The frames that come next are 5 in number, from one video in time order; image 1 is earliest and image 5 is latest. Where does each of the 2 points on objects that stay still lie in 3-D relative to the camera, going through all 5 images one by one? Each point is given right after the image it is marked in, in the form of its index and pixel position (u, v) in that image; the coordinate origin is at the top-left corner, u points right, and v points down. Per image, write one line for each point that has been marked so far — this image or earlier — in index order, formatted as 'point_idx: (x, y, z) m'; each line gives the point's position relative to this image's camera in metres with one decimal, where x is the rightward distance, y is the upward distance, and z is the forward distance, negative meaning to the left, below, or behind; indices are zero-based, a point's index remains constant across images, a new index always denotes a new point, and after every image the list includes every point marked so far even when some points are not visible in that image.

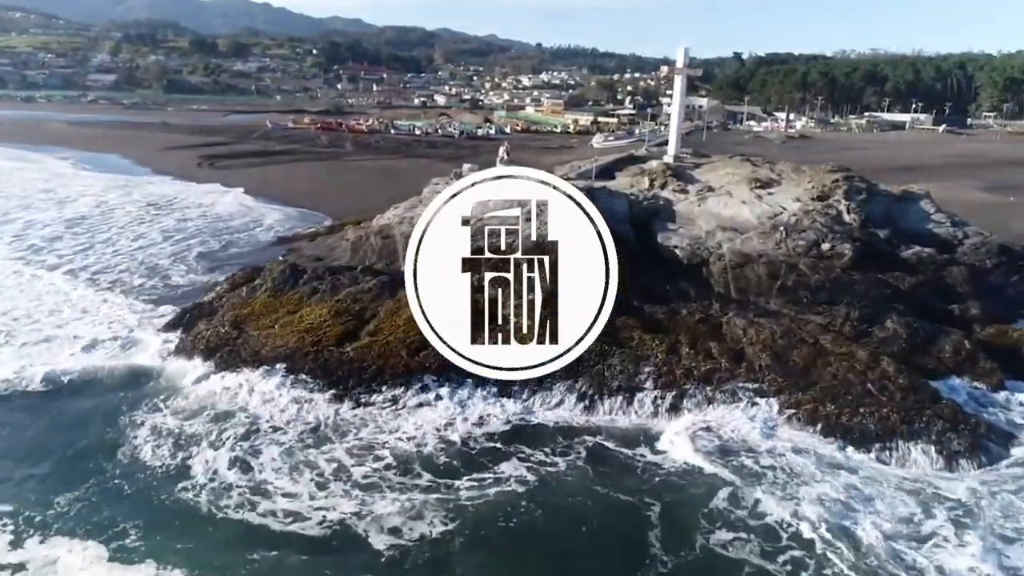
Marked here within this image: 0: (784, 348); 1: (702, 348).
0: (+5.3, -1.2, +17.6) m
1: (+3.8, -1.2, +17.8) m
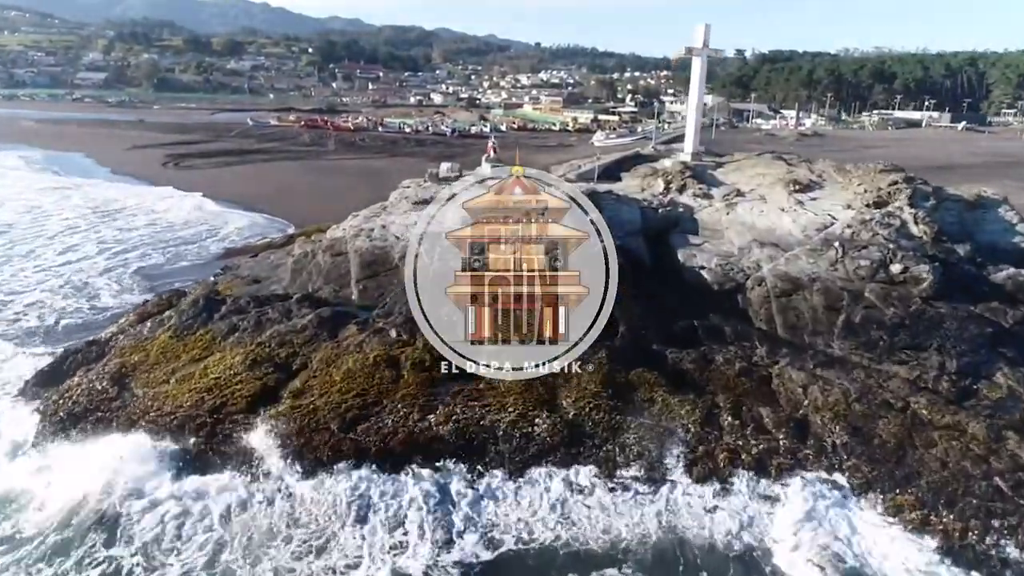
0: (+5.0, -1.8, +12.6) m
1: (+3.4, -1.8, +12.9) m
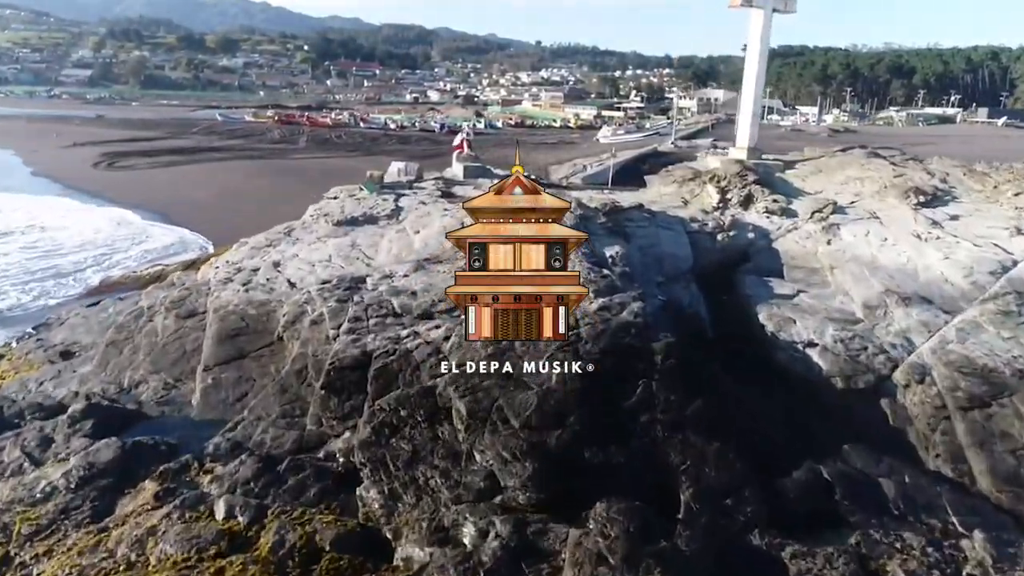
0: (+4.5, -2.9, +4.8) m
1: (+3.0, -2.9, +5.0) m
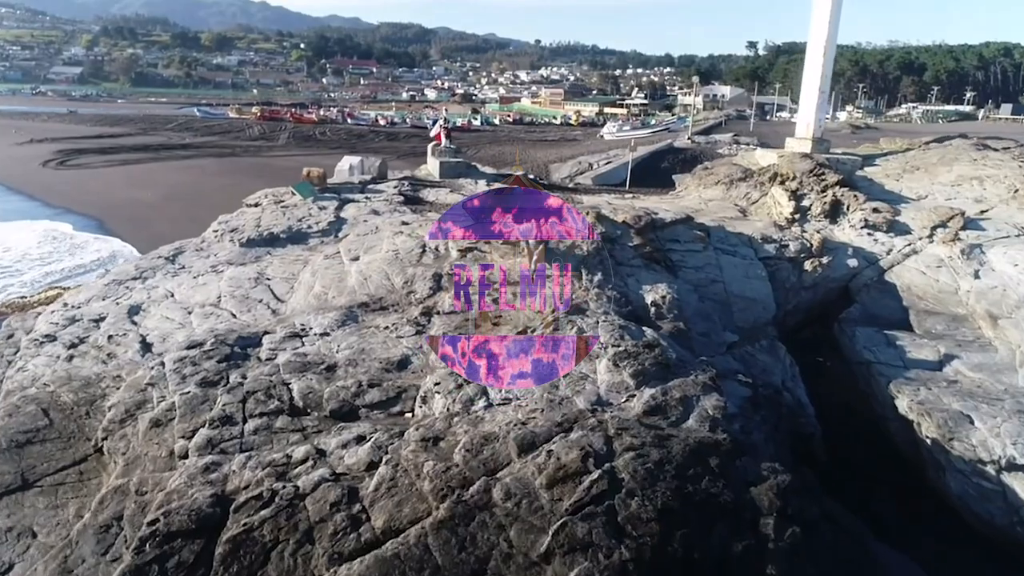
0: (+4.4, -3.5, +0.3) m
1: (+2.9, -3.5, +0.5) m
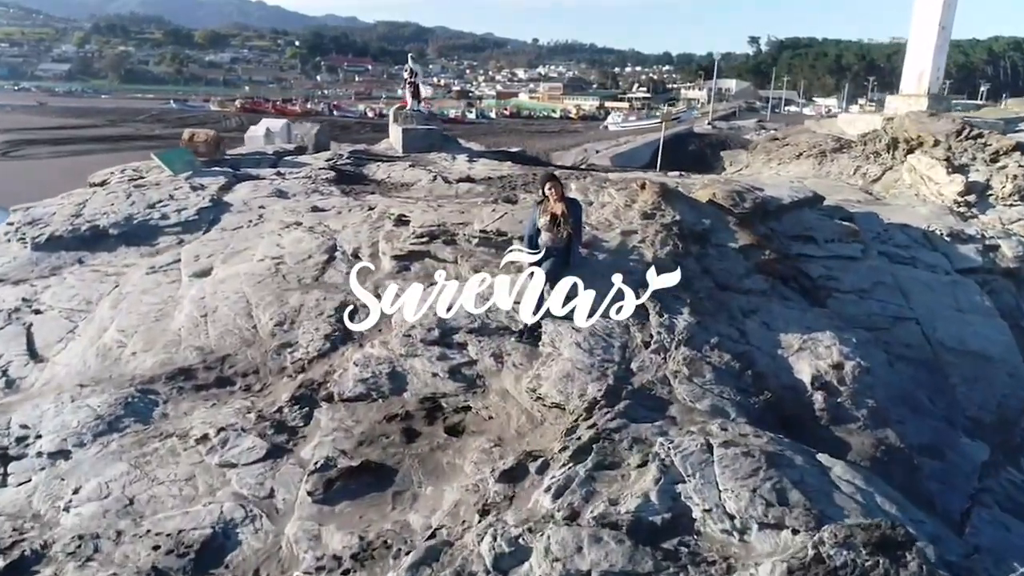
0: (+4.4, -3.7, -3.9) m
1: (+2.8, -3.7, -3.7) m
